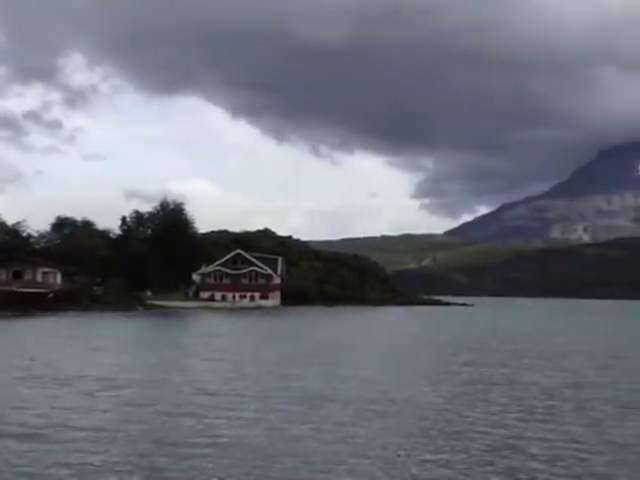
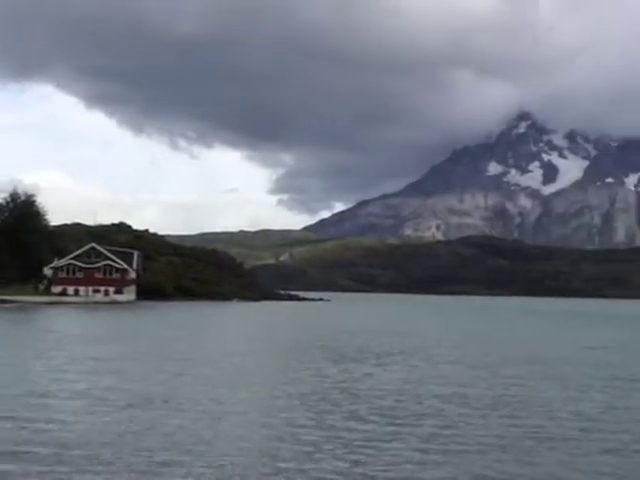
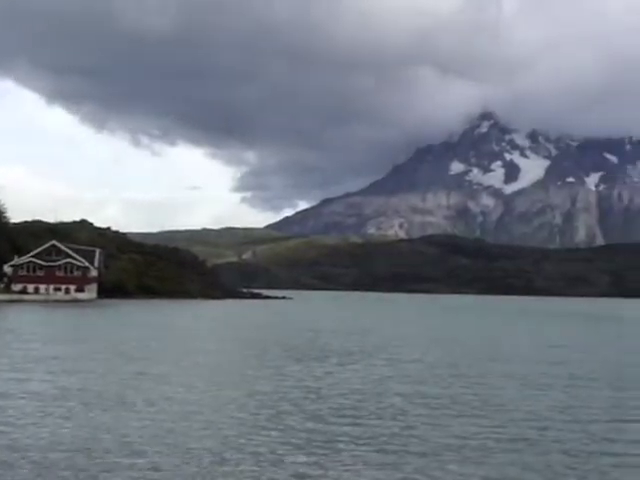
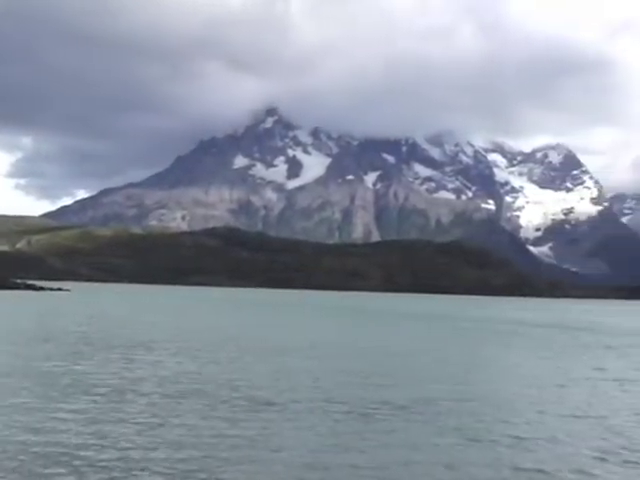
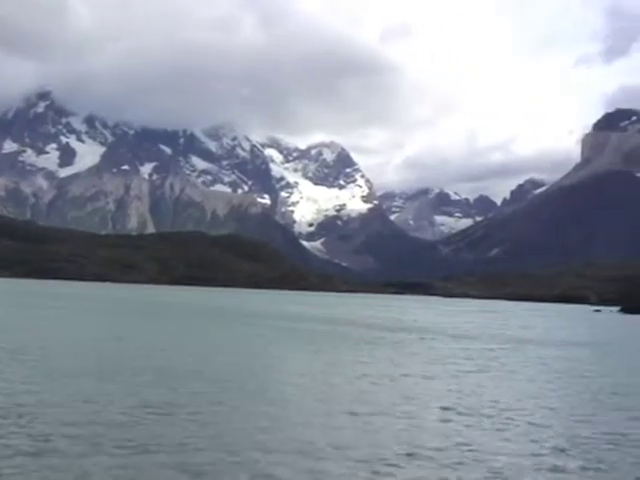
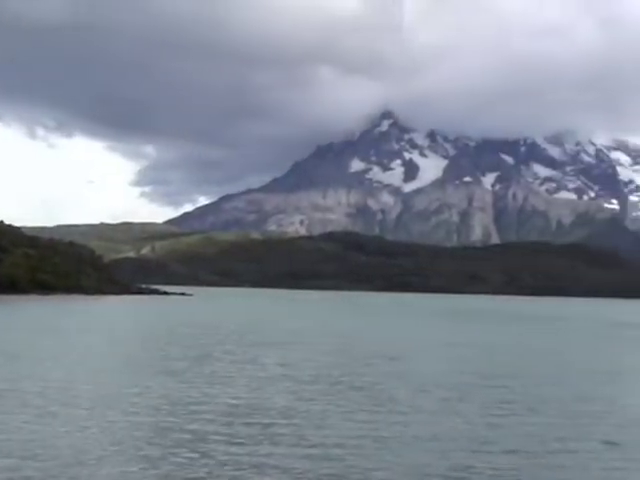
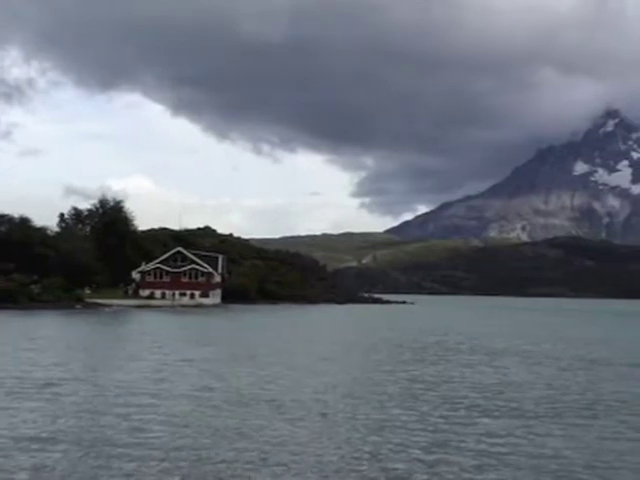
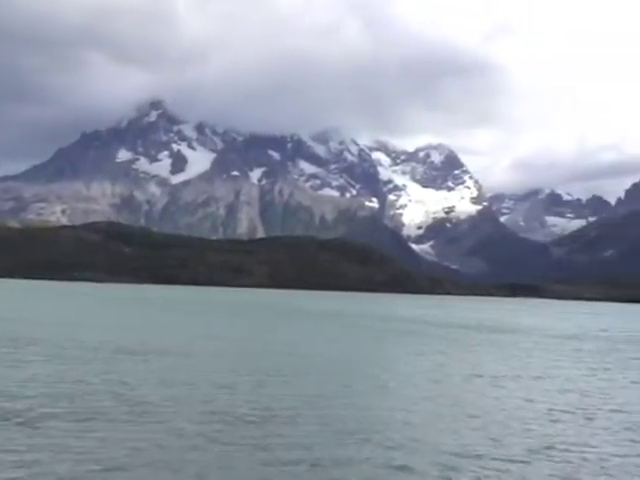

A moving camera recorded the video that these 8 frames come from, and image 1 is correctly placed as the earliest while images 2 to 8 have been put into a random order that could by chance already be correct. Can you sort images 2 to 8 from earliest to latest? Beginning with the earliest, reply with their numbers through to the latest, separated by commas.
7, 2, 3, 6, 4, 8, 5
